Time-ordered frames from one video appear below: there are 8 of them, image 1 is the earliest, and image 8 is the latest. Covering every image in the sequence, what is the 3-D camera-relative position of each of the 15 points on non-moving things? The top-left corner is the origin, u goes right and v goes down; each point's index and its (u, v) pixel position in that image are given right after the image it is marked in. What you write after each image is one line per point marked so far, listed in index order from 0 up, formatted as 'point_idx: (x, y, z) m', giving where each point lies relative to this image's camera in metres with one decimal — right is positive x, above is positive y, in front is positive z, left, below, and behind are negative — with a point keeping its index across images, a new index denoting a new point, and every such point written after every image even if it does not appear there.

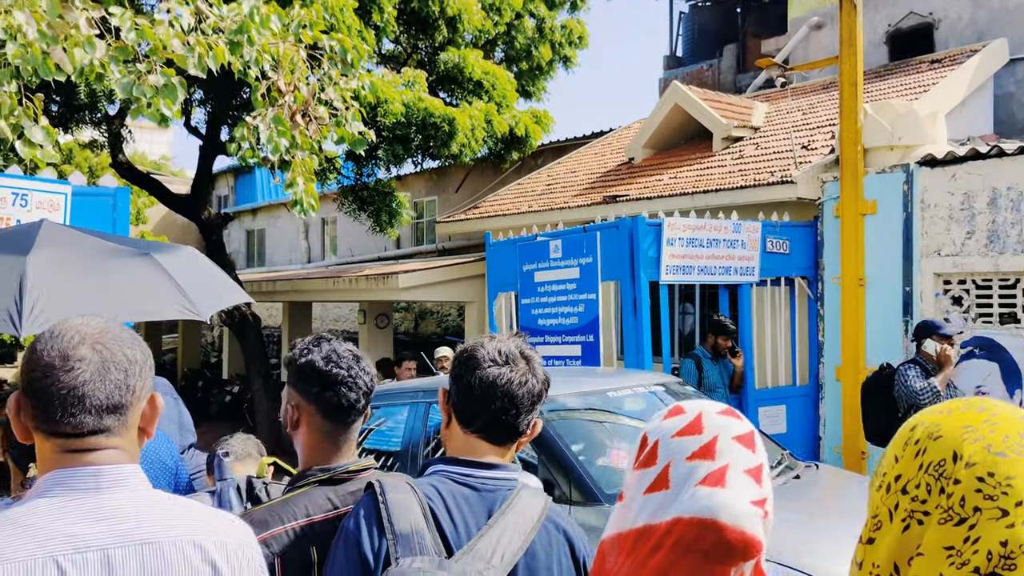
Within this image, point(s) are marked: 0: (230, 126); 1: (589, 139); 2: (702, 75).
0: (-2.3, +1.3, +7.2) m
1: (+0.9, +1.6, +9.3) m
2: (+3.4, +3.7, +15.2) m
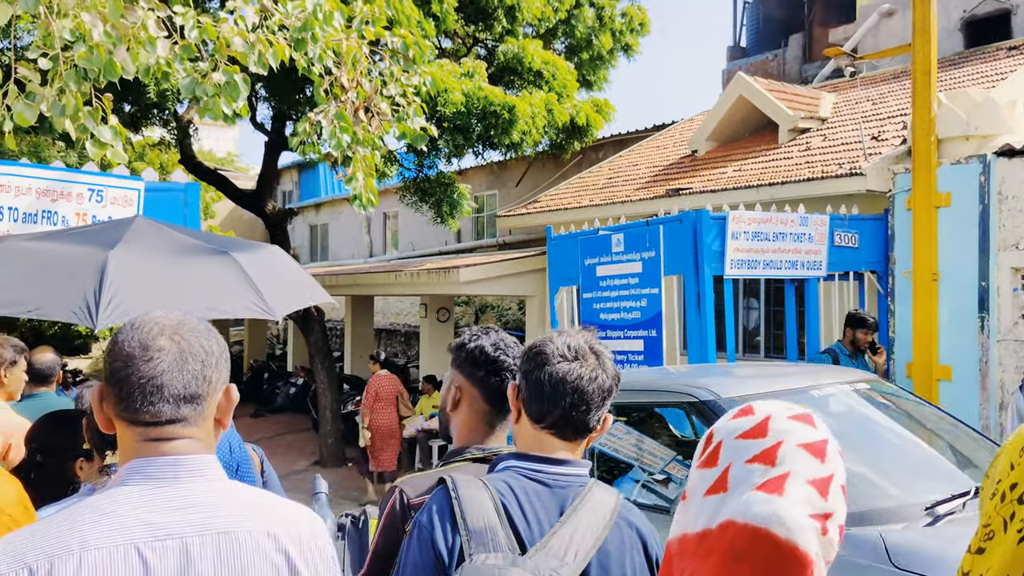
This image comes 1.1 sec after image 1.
0: (-1.8, +1.4, +7.3) m
1: (+1.5, +1.6, +9.2) m
2: (+4.4, +3.8, +15.0) m
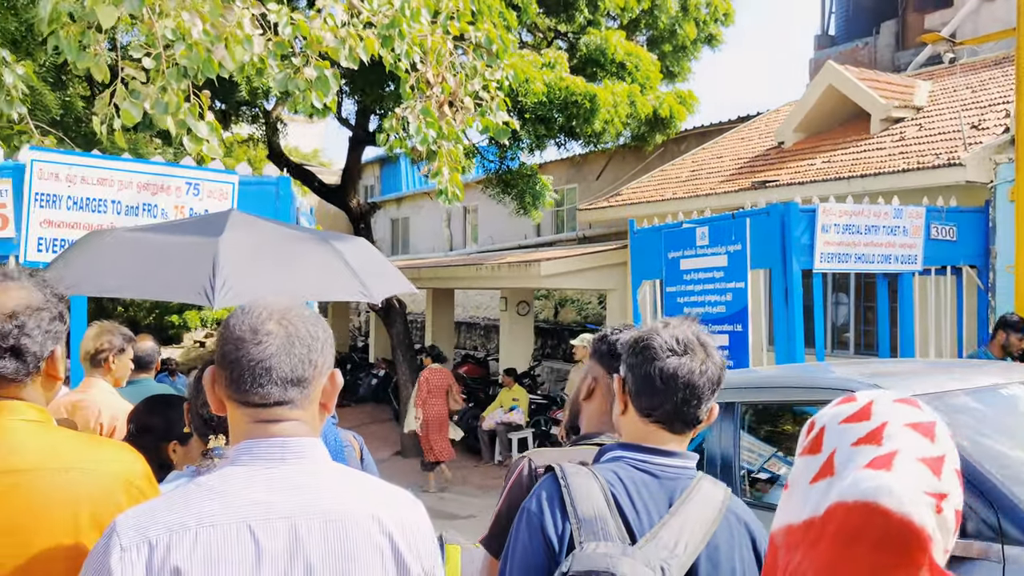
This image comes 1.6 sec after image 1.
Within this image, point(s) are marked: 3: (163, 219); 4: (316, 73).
0: (-1.1, +1.5, +7.4) m
1: (+2.3, +1.7, +9.0) m
2: (+5.7, +3.9, +14.5) m
3: (-1.5, +0.3, +3.9) m
4: (-0.8, +0.9, +3.8) m
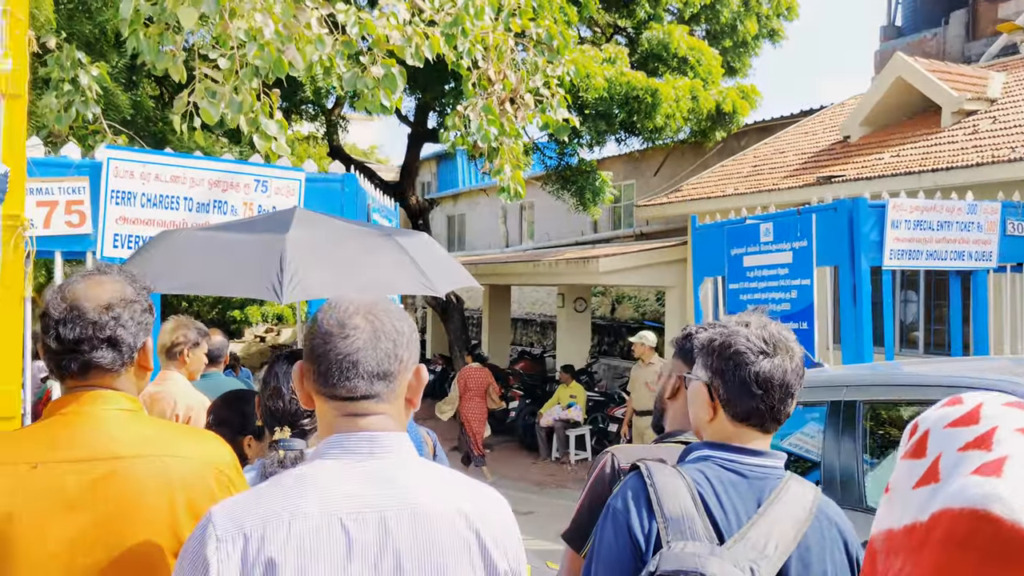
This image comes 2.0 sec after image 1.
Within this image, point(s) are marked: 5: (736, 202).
0: (-0.6, +1.5, +7.5) m
1: (+2.9, +1.7, +8.9) m
2: (+6.5, +3.9, +14.1) m
3: (-1.2, +0.3, +4.0) m
4: (-0.5, +0.9, +3.8) m
5: (+1.8, +0.7, +7.0) m
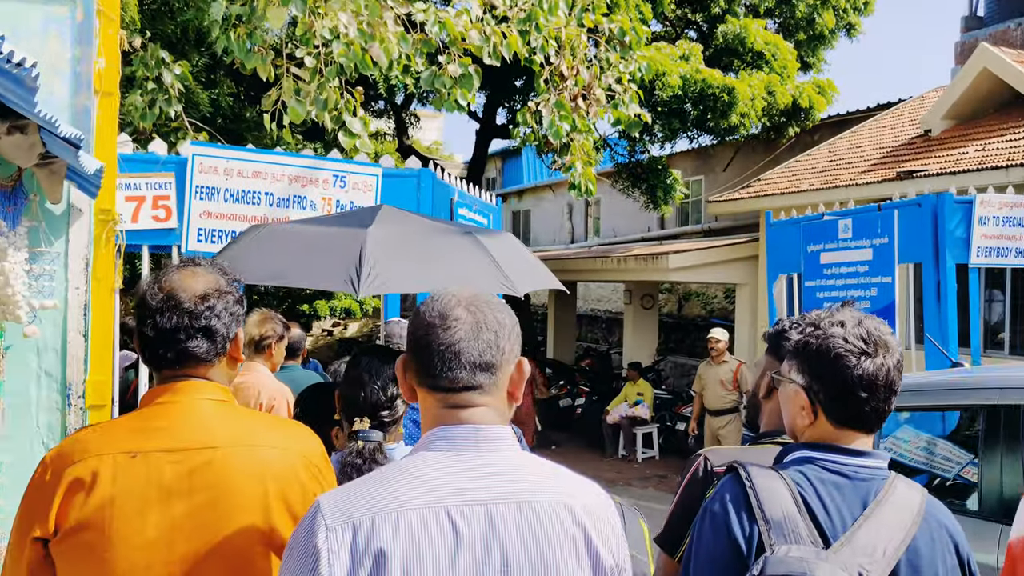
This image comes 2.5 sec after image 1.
0: (-0.1, +1.5, +7.5) m
1: (+3.5, +1.7, +8.6) m
2: (+7.5, +3.9, +13.7) m
3: (-0.9, +0.4, +4.0) m
4: (-0.2, +0.9, +3.8) m
5: (+2.3, +0.7, +6.9) m
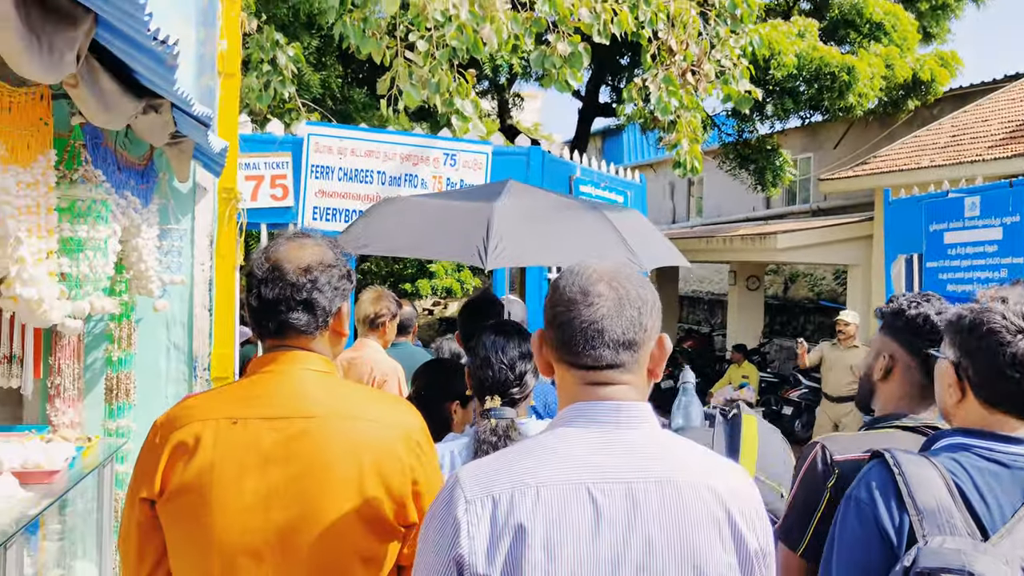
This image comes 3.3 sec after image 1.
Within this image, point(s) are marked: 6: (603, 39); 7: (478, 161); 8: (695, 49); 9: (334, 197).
0: (+0.8, +1.7, +7.4) m
1: (+4.4, +1.9, +8.2) m
2: (+9.0, +4.1, +12.7) m
3: (-0.4, +0.5, +4.1) m
4: (+0.2, +1.0, +3.8) m
5: (+3.1, +0.8, +6.5) m
6: (+0.4, +1.1, +4.0) m
7: (-0.2, +0.6, +4.2) m
8: (+0.9, +1.2, +4.3) m
9: (-0.8, +0.4, +3.9) m
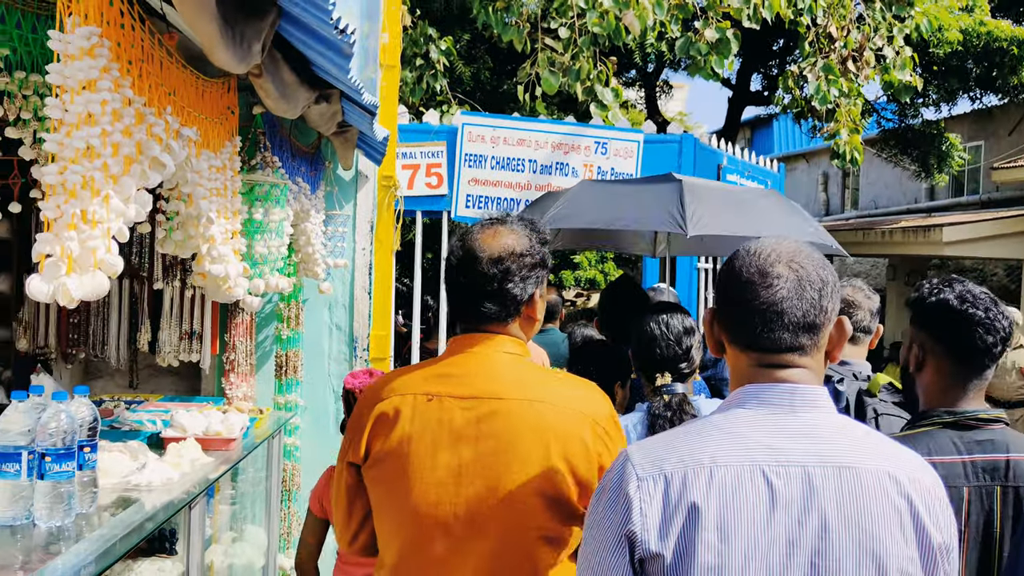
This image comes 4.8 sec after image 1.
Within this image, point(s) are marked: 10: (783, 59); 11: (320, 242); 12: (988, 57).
0: (+2.0, +1.7, +7.2) m
1: (+5.7, +1.9, +7.4) m
2: (+10.9, +4.1, +11.2) m
3: (+0.3, +0.5, +4.1) m
4: (+0.9, +1.1, +3.7) m
5: (+4.1, +0.8, +6.0) m
6: (+1.1, +1.2, +3.9) m
7: (+0.5, +0.6, +4.2) m
8: (+1.6, +1.2, +4.1) m
9: (-0.1, +0.5, +4.0) m
10: (+2.2, +1.8, +7.1) m
11: (-0.6, +0.2, +2.9) m
12: (+3.7, +1.8, +7.0) m
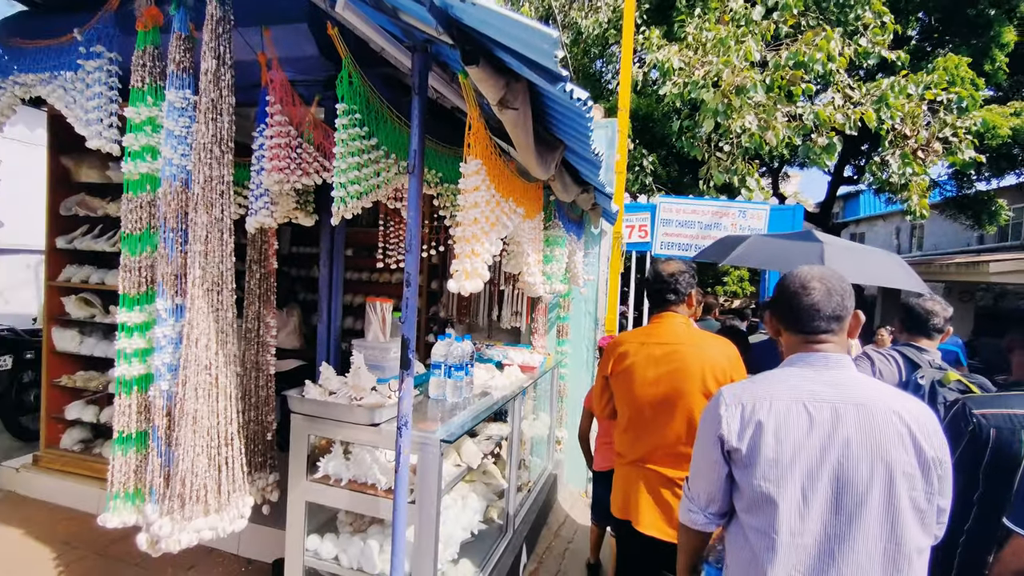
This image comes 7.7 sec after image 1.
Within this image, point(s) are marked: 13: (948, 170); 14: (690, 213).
0: (+3.9, +1.6, +9.6) m
1: (+7.6, +1.7, +9.1) m
2: (+13.5, +3.7, +11.9) m
3: (+1.6, +0.5, +6.9) m
4: (+2.2, +1.0, +6.4) m
5: (+5.7, +0.7, +8.1) m
6: (+2.4, +1.1, +6.6) m
7: (+1.9, +0.6, +6.9) m
8: (+2.9, +1.1, +6.6) m
9: (+1.2, +0.4, +6.9) m
10: (+4.1, +1.7, +9.5) m
11: (+0.5, +0.1, +5.9) m
12: (+5.5, +1.7, +9.1) m
13: (+5.1, +1.5, +9.8) m
14: (+1.3, +0.6, +6.8) m
